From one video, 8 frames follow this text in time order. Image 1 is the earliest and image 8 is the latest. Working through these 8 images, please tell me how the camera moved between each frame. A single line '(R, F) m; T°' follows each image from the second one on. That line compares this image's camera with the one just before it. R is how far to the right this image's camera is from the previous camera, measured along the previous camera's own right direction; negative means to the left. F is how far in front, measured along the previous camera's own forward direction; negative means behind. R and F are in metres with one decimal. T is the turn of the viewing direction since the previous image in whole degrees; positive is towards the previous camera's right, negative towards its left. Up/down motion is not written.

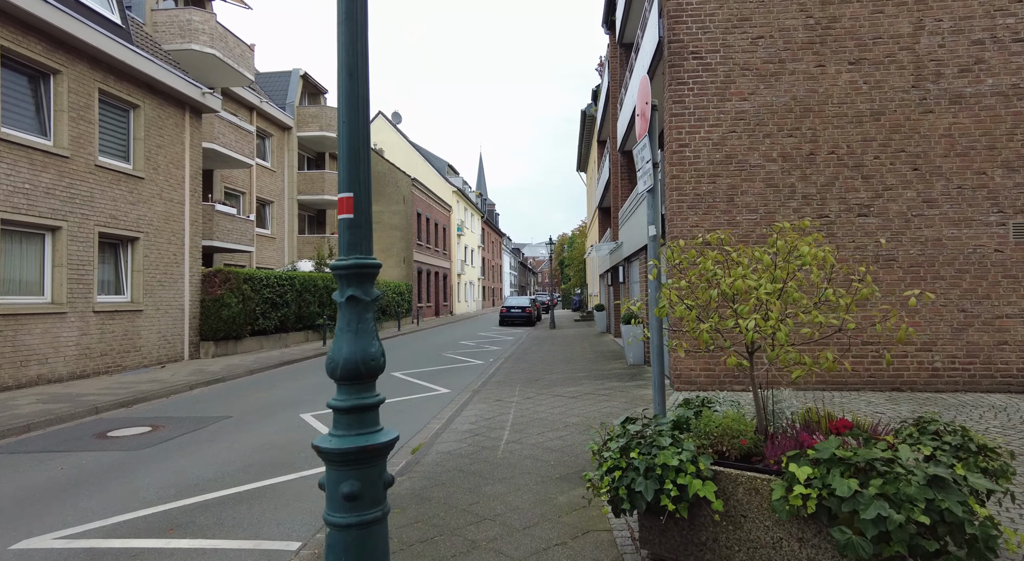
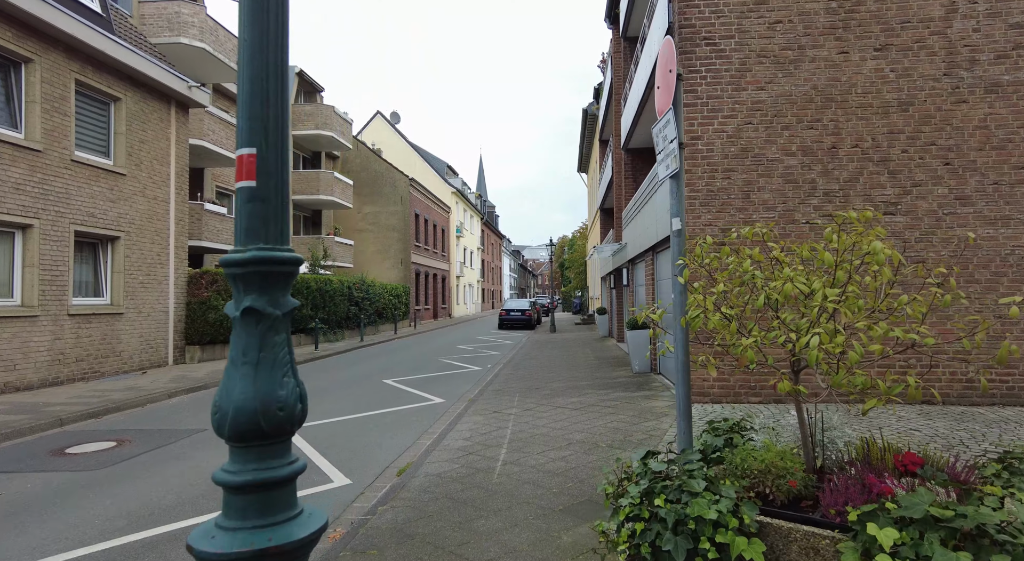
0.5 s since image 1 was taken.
(0.0, +0.6) m; 0°
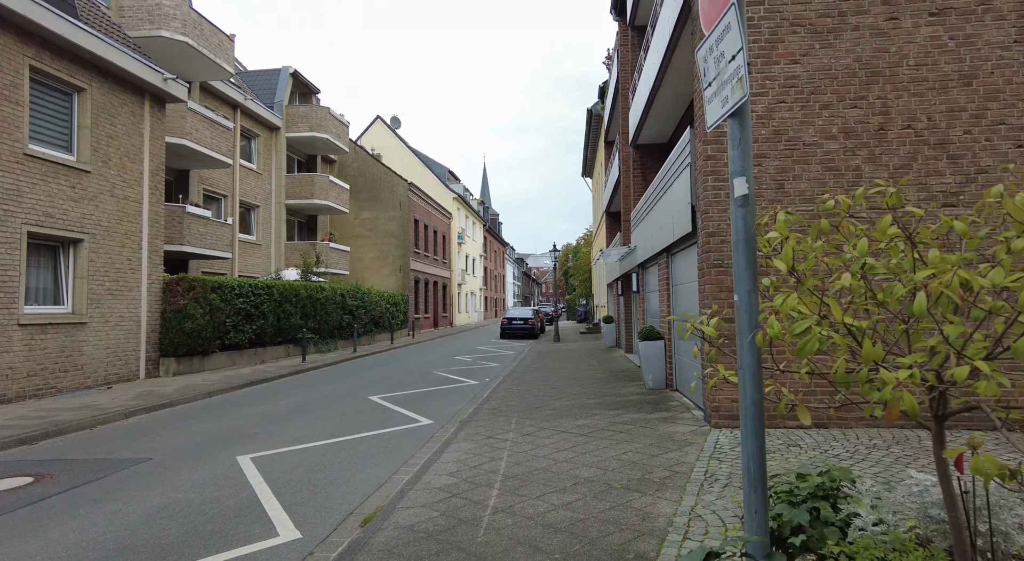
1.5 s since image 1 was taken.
(+0.1, +1.0) m; 0°
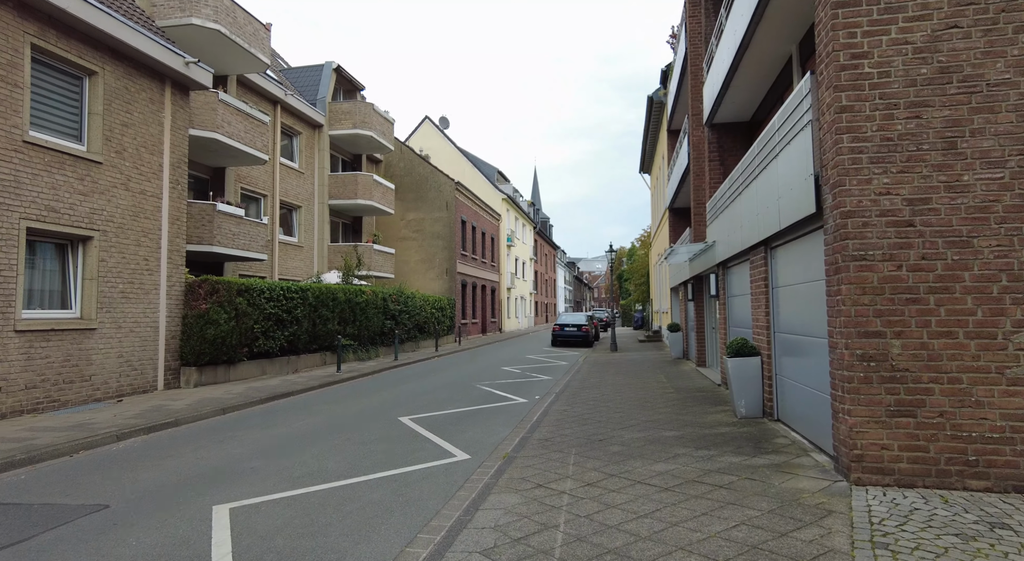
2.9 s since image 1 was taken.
(-0.1, +1.6) m; -5°
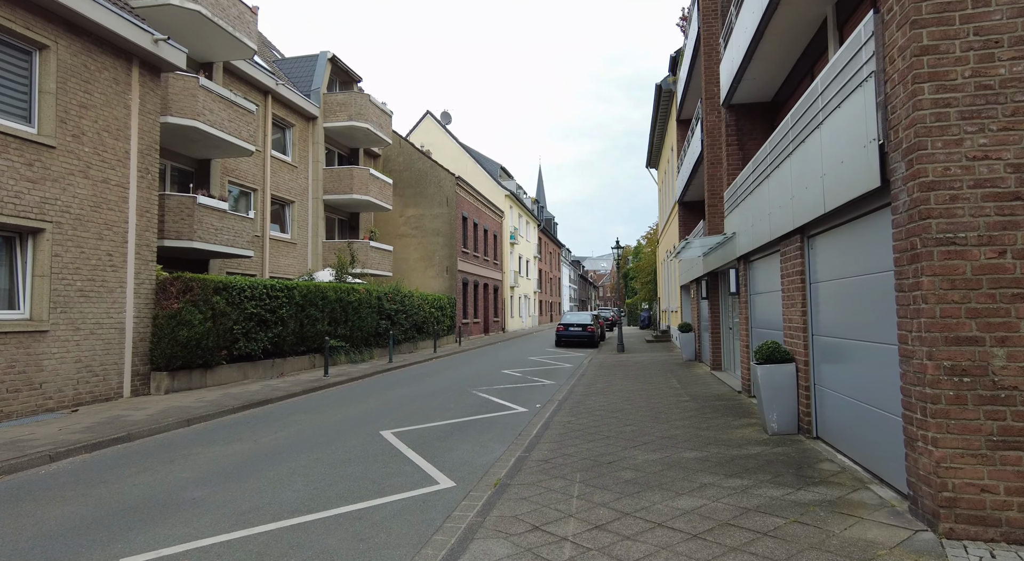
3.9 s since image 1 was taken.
(+0.1, +1.0) m; -1°
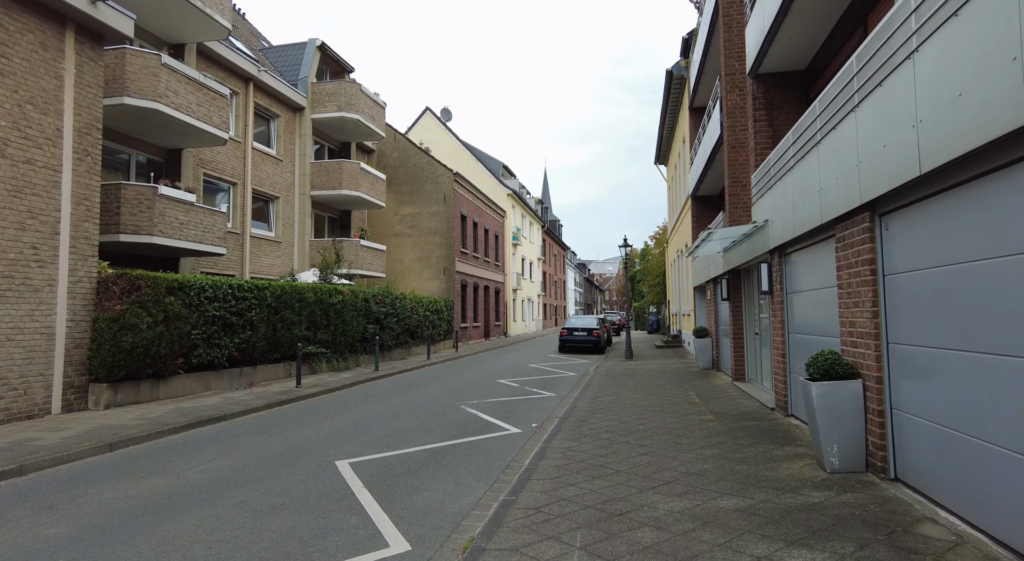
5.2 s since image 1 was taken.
(+0.2, +1.4) m; -1°
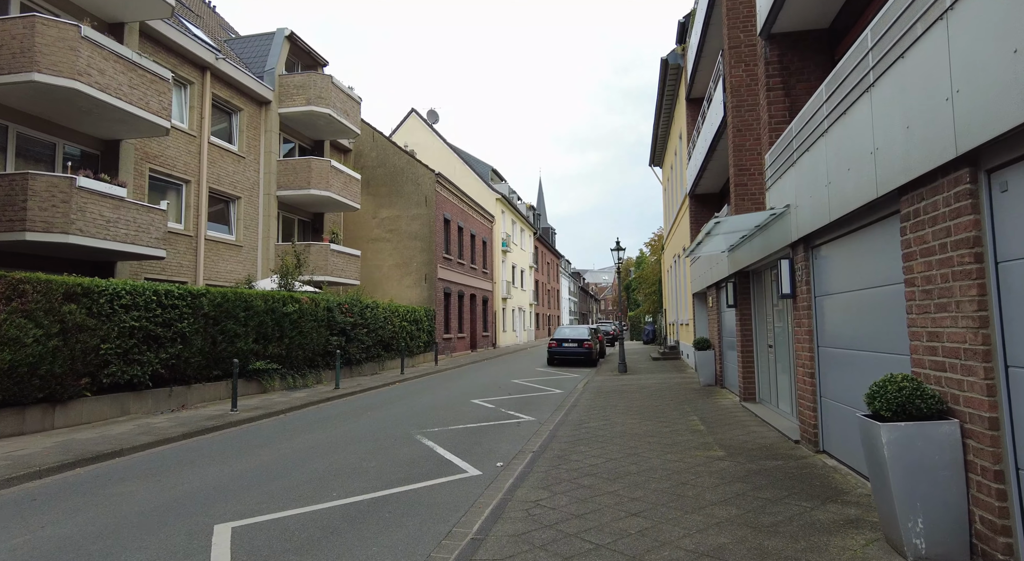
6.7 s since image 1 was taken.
(+0.4, +1.6) m; 0°
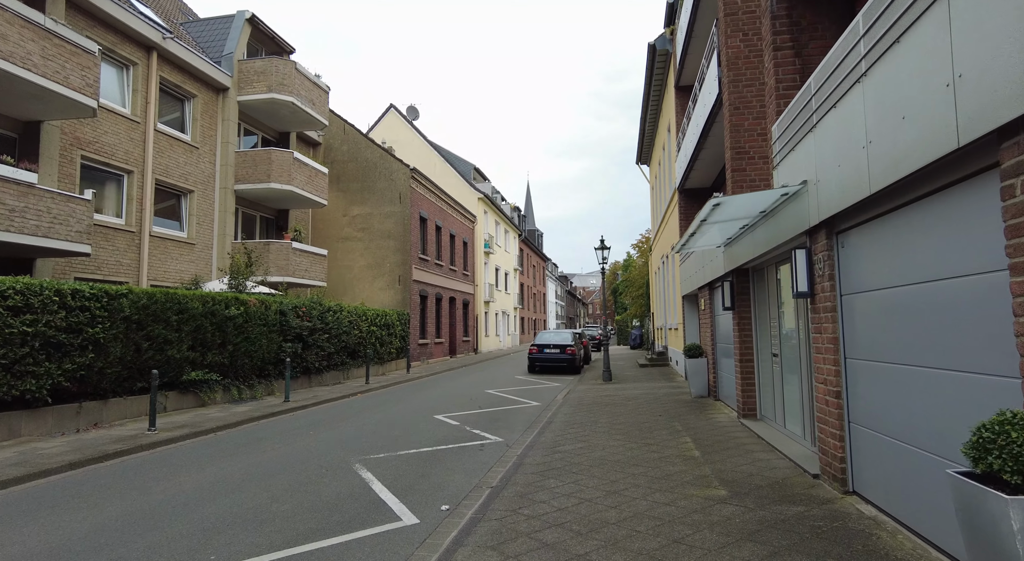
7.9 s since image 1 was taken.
(+0.4, +1.3) m; +1°
